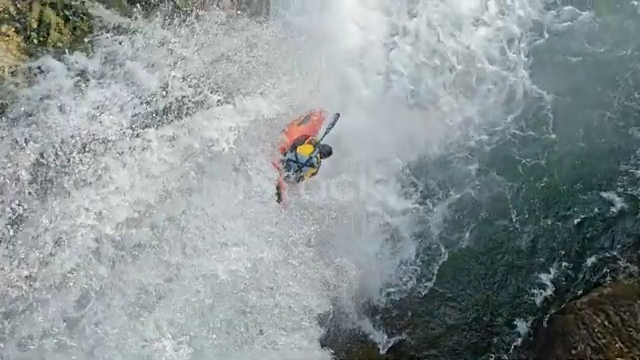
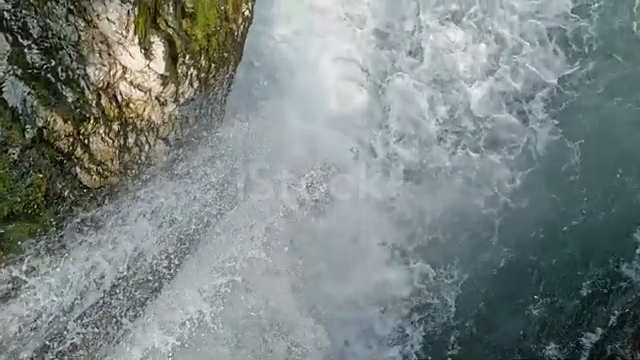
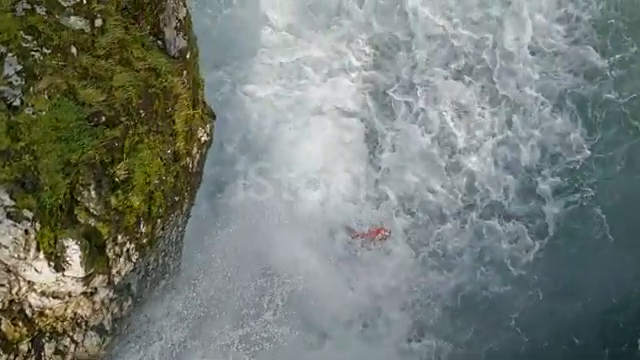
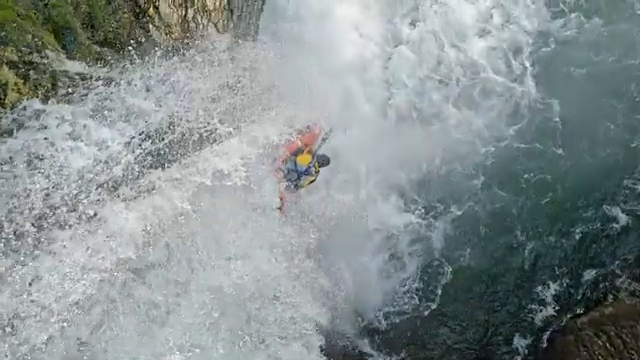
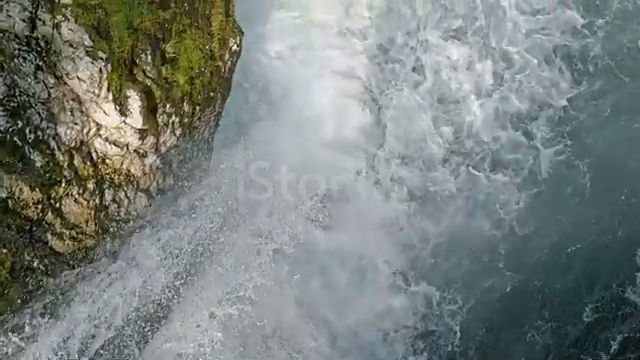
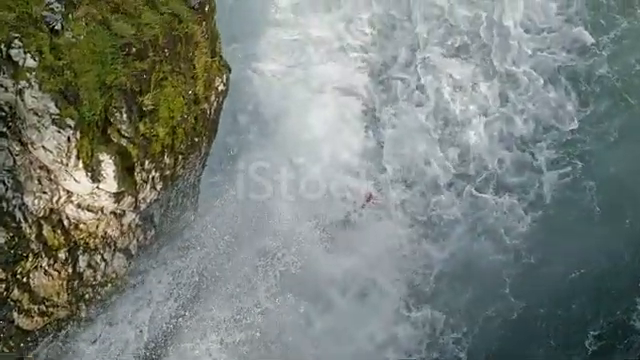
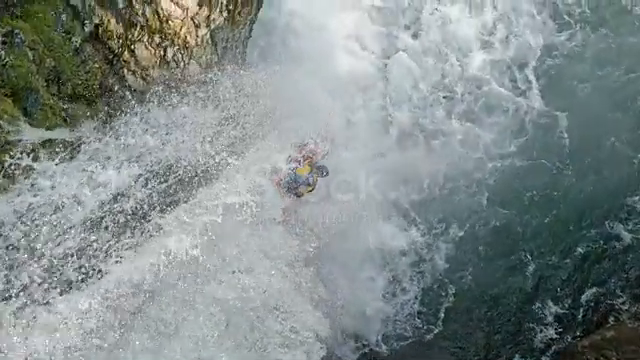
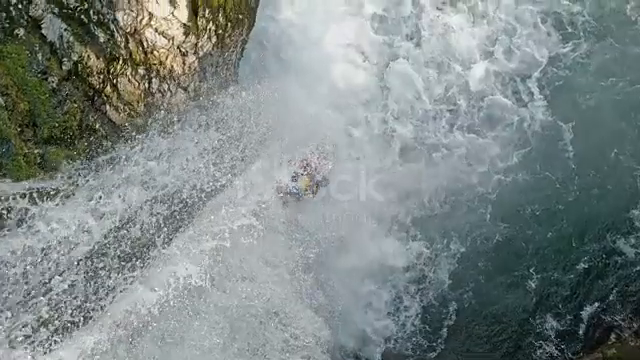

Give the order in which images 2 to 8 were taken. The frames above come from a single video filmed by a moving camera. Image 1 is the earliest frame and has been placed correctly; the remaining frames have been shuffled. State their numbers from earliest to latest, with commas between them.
4, 7, 8, 2, 5, 6, 3
